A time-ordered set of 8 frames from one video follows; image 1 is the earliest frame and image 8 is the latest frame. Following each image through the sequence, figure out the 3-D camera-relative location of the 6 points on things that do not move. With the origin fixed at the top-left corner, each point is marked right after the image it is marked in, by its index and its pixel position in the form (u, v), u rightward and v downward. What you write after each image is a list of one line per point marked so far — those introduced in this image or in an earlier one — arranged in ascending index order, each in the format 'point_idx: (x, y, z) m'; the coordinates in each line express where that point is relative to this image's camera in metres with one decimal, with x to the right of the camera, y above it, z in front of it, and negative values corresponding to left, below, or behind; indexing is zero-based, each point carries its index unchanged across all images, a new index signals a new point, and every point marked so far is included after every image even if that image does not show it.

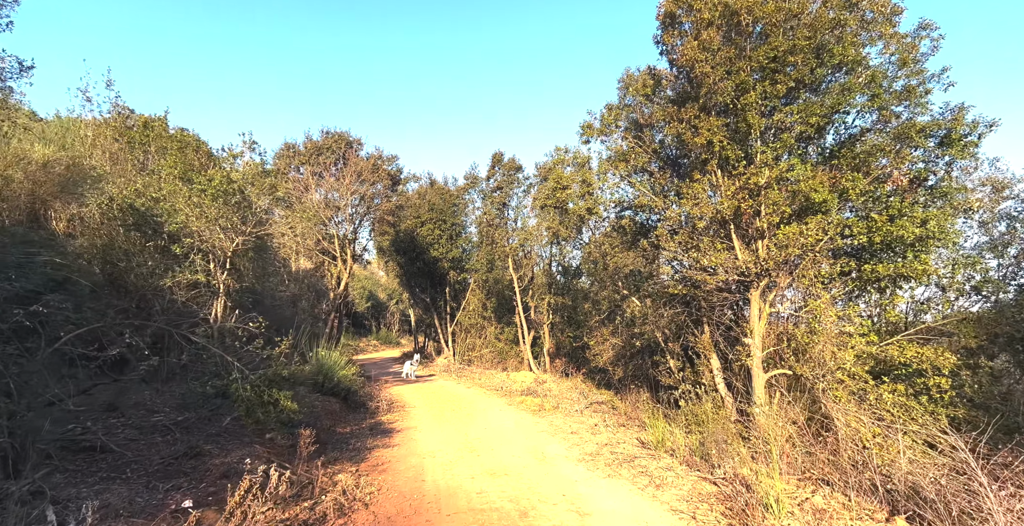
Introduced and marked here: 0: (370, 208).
0: (-5.4, +2.1, +18.8) m
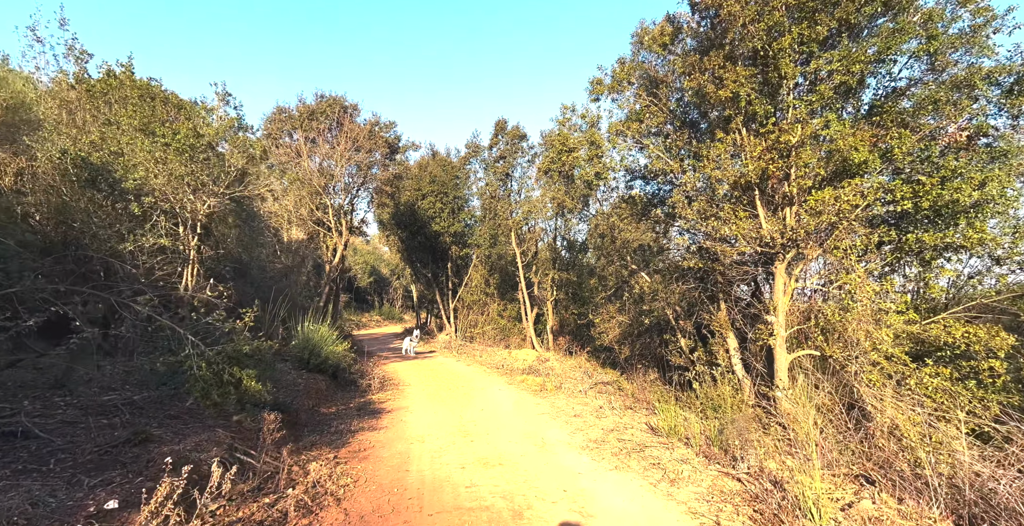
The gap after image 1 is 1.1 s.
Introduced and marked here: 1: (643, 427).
0: (-5.3, +3.2, +18.0) m
1: (+2.1, -2.7, +7.8) m
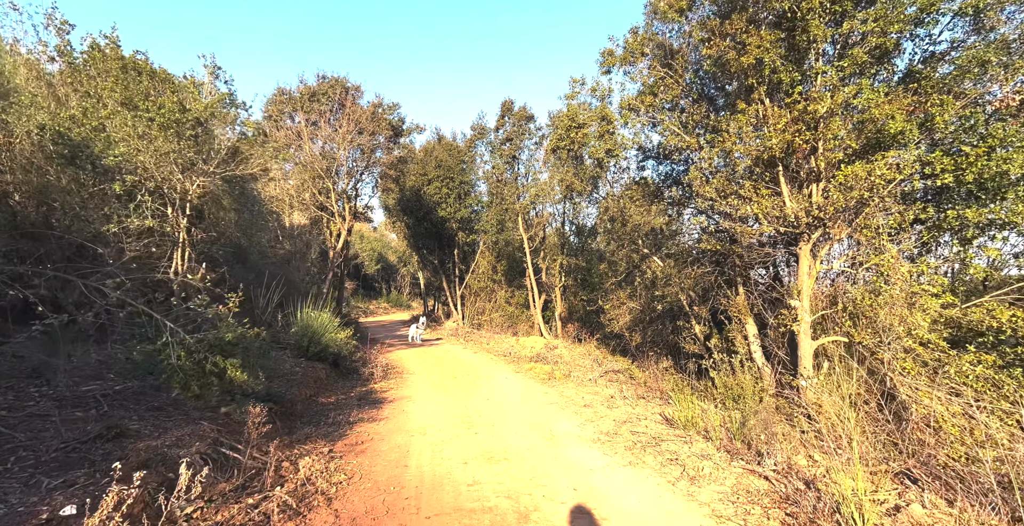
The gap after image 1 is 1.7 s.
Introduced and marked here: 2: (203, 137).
0: (-5.1, +3.7, +17.5) m
1: (+2.2, -2.4, +7.4) m
2: (-4.6, +1.9, +7.2) m
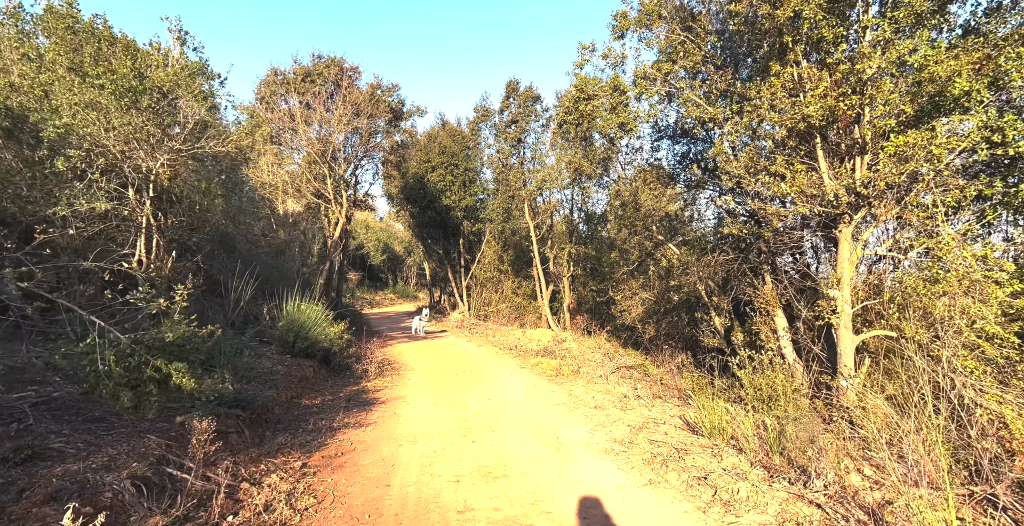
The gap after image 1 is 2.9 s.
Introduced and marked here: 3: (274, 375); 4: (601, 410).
0: (-4.9, +4.0, +16.7) m
1: (+2.3, -2.2, +6.6) m
2: (-4.6, +2.0, +6.4) m
3: (-3.4, -1.6, +6.9) m
4: (+1.4, -2.3, +7.6) m
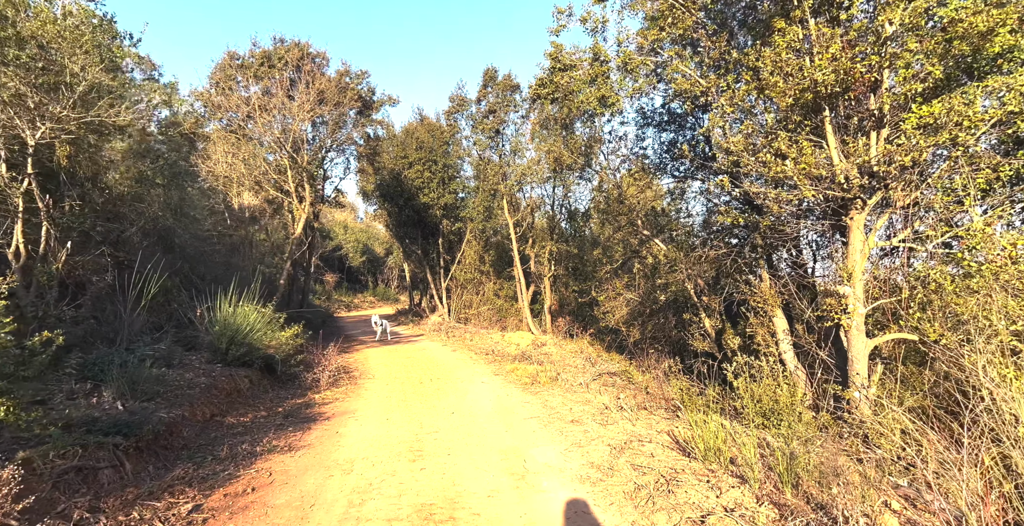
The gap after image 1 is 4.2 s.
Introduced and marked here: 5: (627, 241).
0: (-5.6, +4.1, +15.6) m
1: (+1.8, -2.1, +5.7) m
2: (-5.0, +2.1, +5.3) m
3: (-3.8, -1.5, +5.9) m
4: (+0.9, -2.2, +6.7) m
5: (+2.8, +0.5, +11.7) m
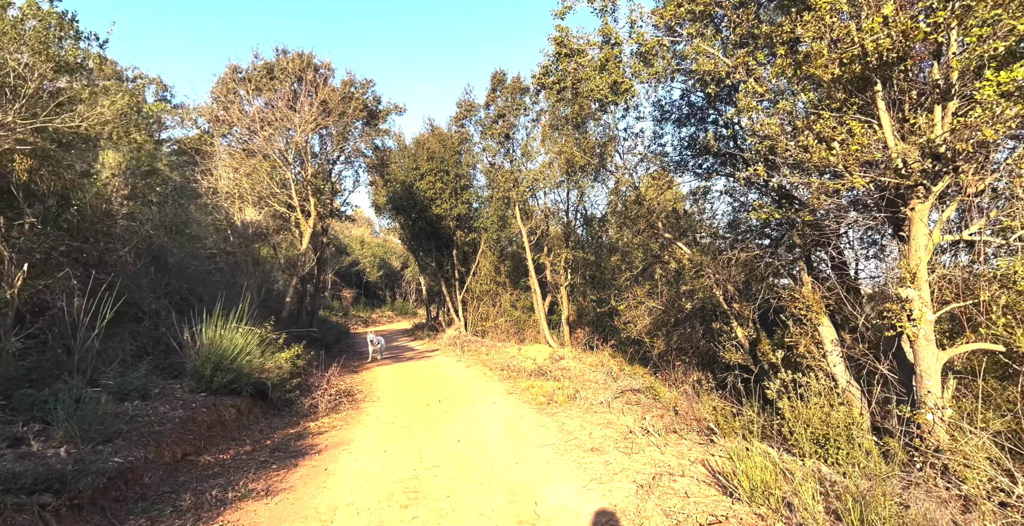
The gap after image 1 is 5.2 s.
0: (-5.3, +3.6, +15.2) m
1: (+1.9, -2.2, +4.8) m
2: (-5.0, +1.9, +4.8) m
3: (-3.7, -1.7, +5.3) m
4: (+1.1, -2.3, +5.9) m
5: (+3.0, +0.4, +10.9) m
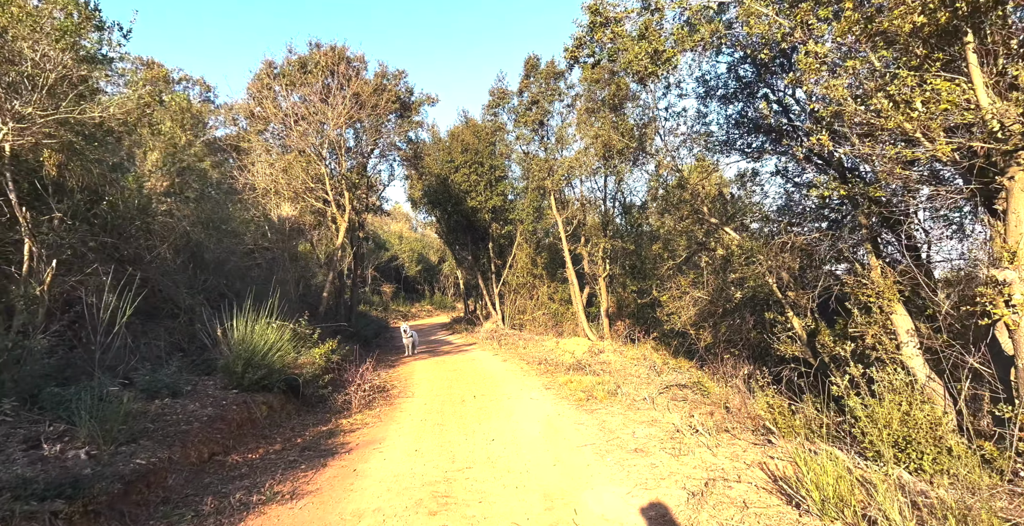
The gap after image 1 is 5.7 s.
0: (-4.3, +3.7, +15.1) m
1: (+2.3, -2.0, +4.3) m
2: (-4.8, +1.9, +4.8) m
3: (-3.3, -1.7, +5.2) m
4: (+1.5, -2.1, +5.4) m
5: (+3.8, +0.7, +10.2) m
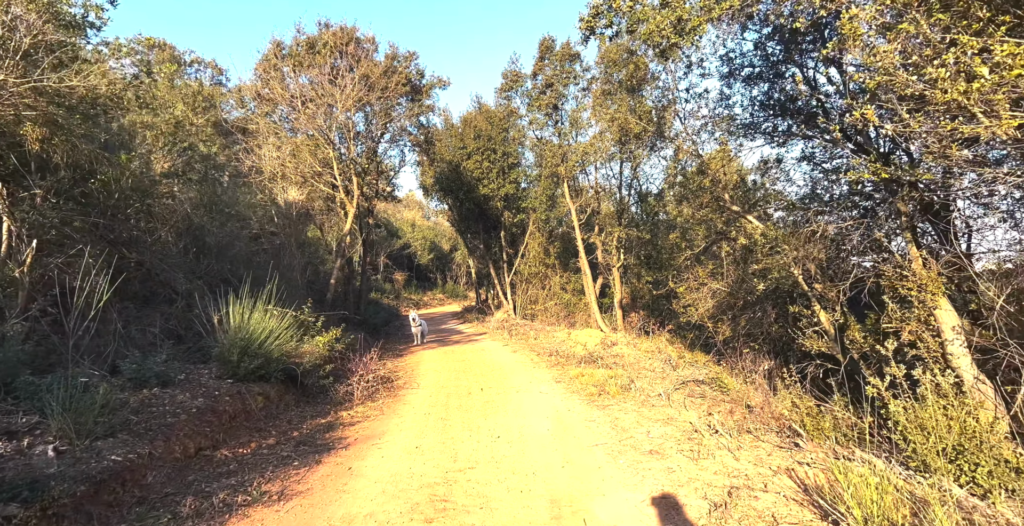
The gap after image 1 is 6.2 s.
0: (-3.9, +4.1, +14.8) m
1: (+2.3, -1.9, +3.9) m
2: (-4.7, +2.0, +4.5) m
3: (-3.3, -1.5, +4.9) m
4: (+1.5, -2.0, +5.0) m
5: (+4.0, +0.9, +9.7) m
